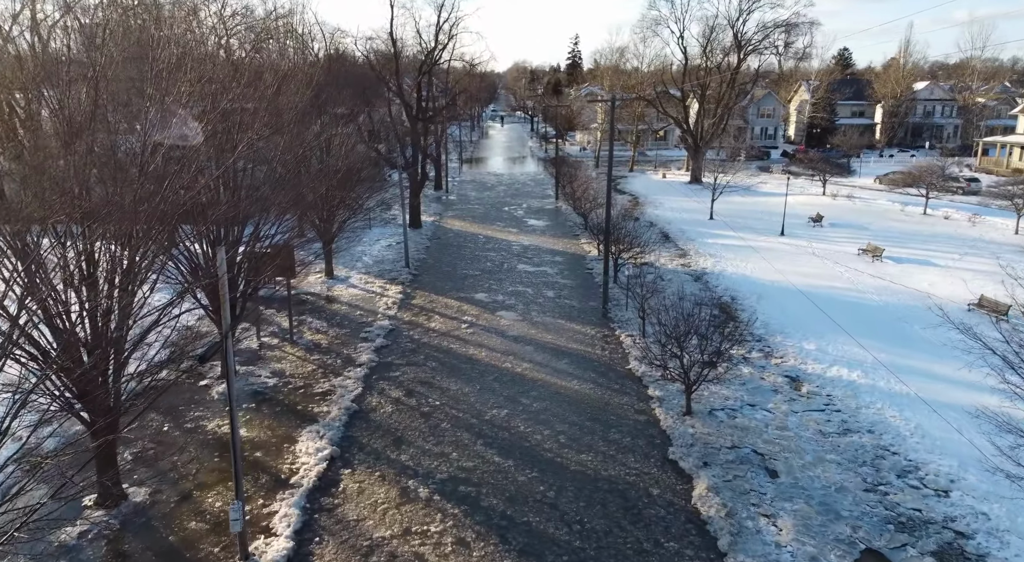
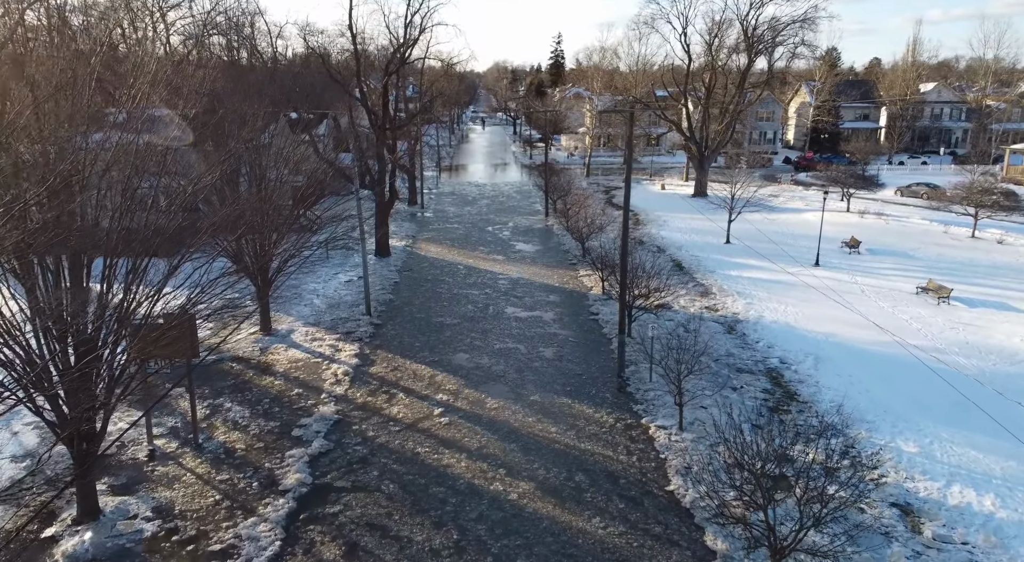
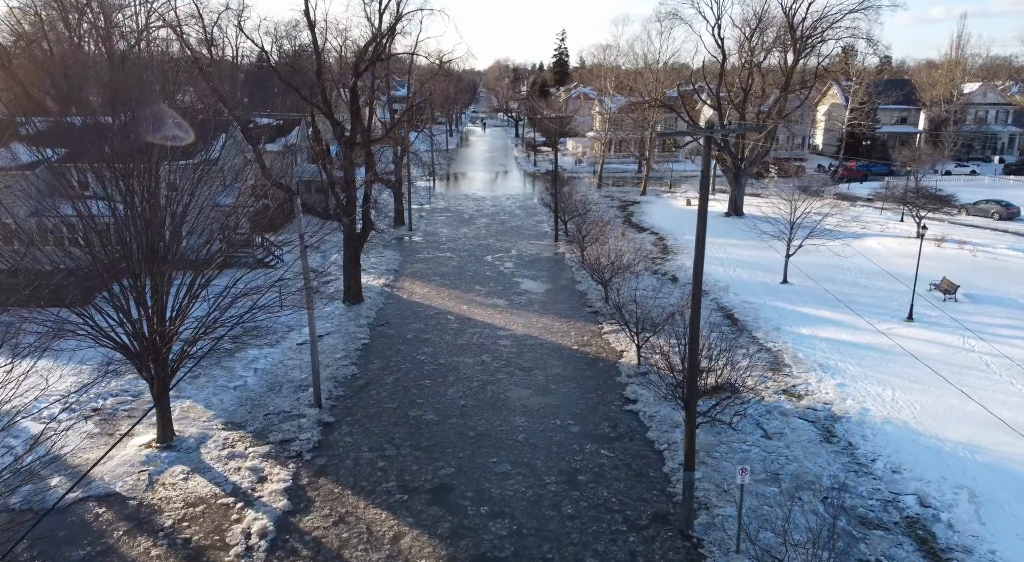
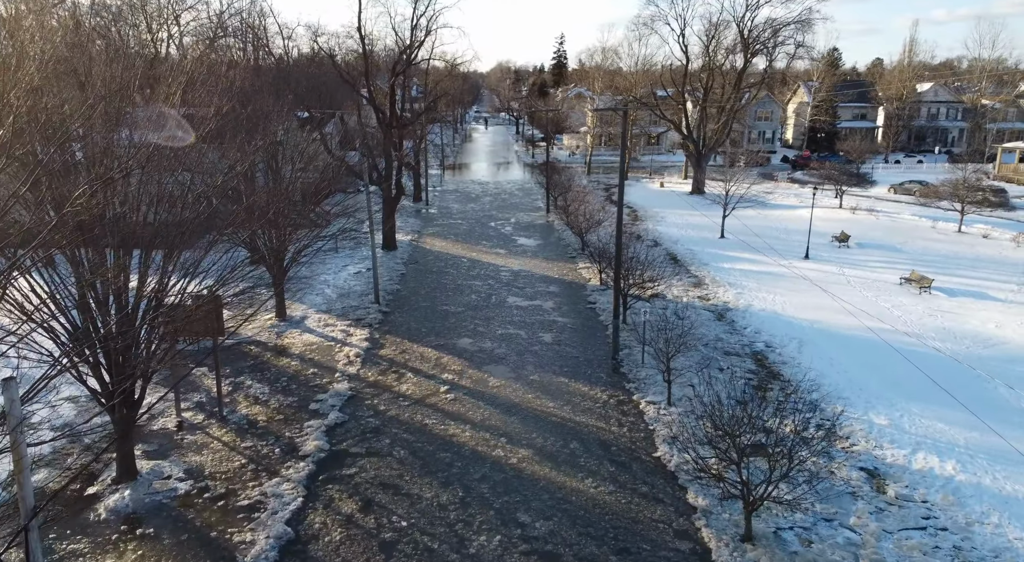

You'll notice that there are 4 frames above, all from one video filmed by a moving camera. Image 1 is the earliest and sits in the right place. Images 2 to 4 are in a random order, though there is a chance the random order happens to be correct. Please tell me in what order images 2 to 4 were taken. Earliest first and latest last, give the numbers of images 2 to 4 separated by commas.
4, 2, 3
